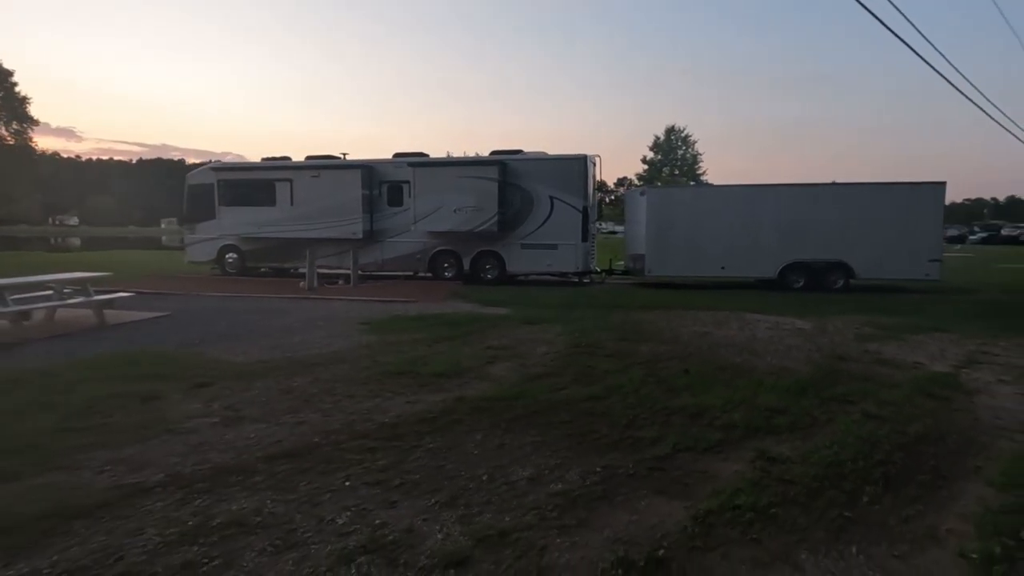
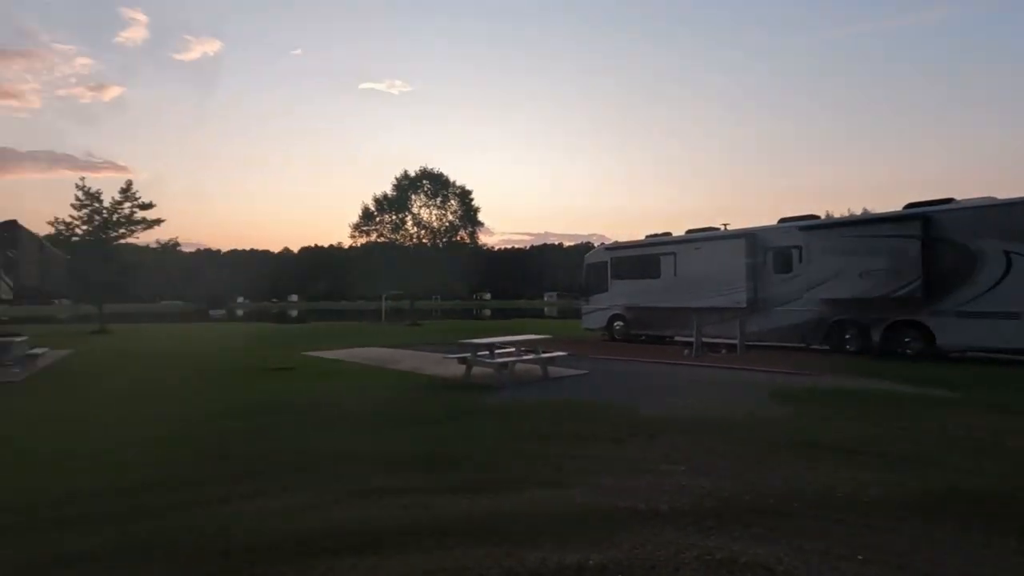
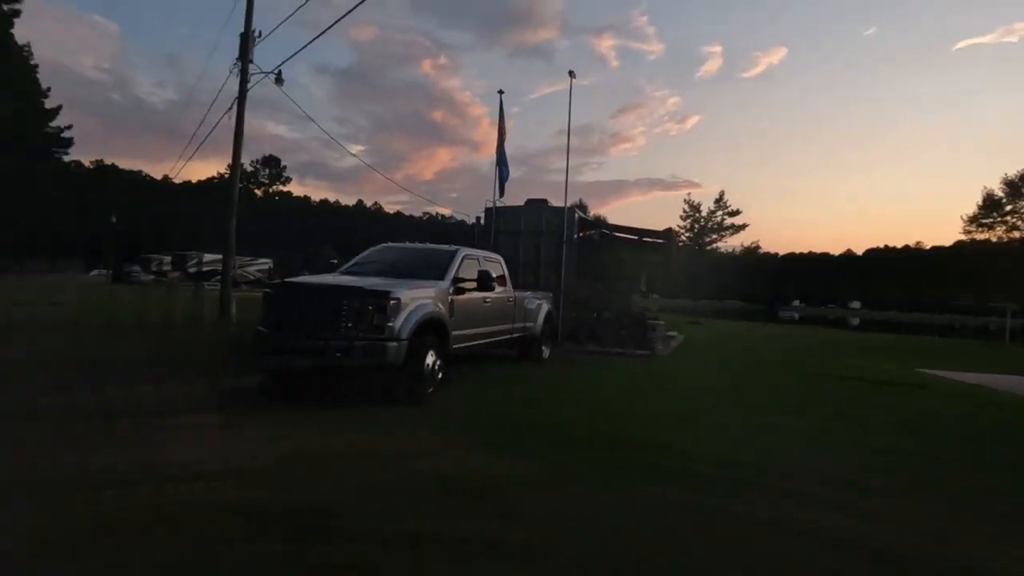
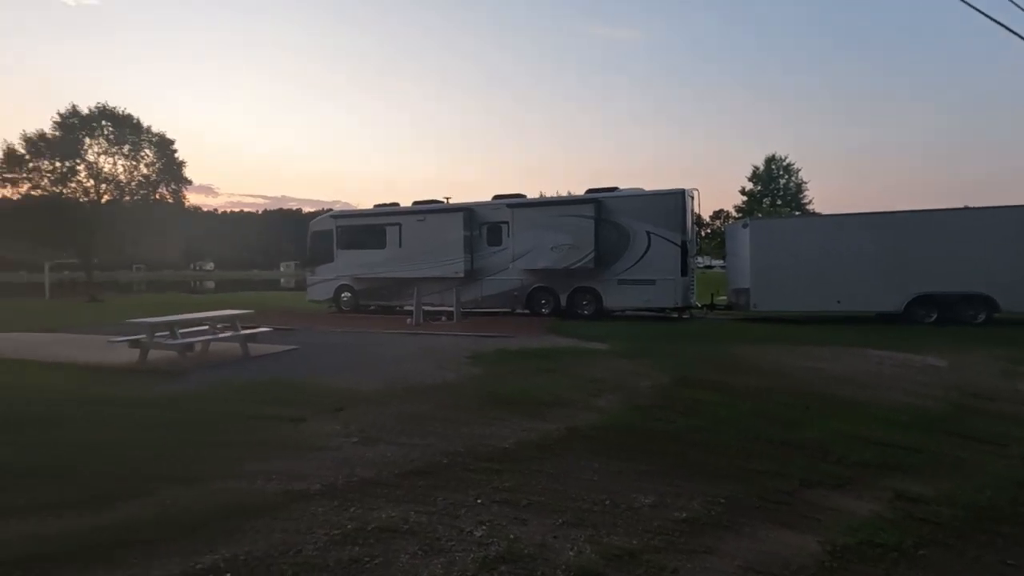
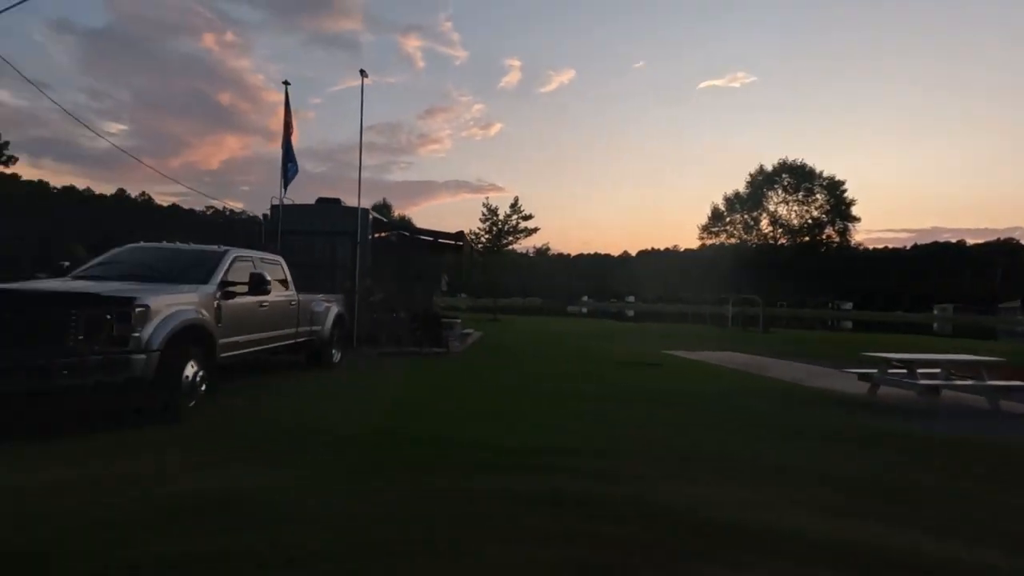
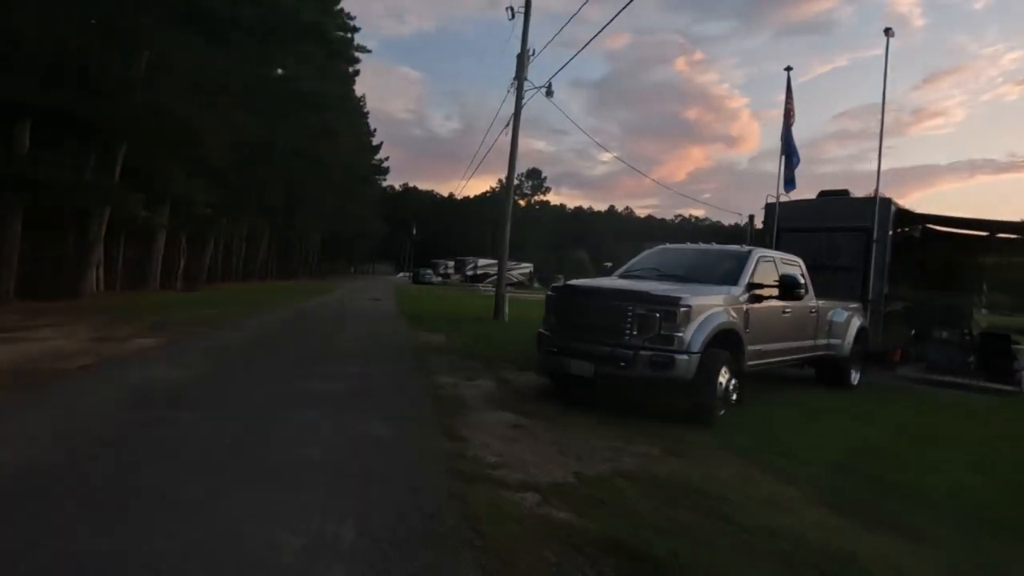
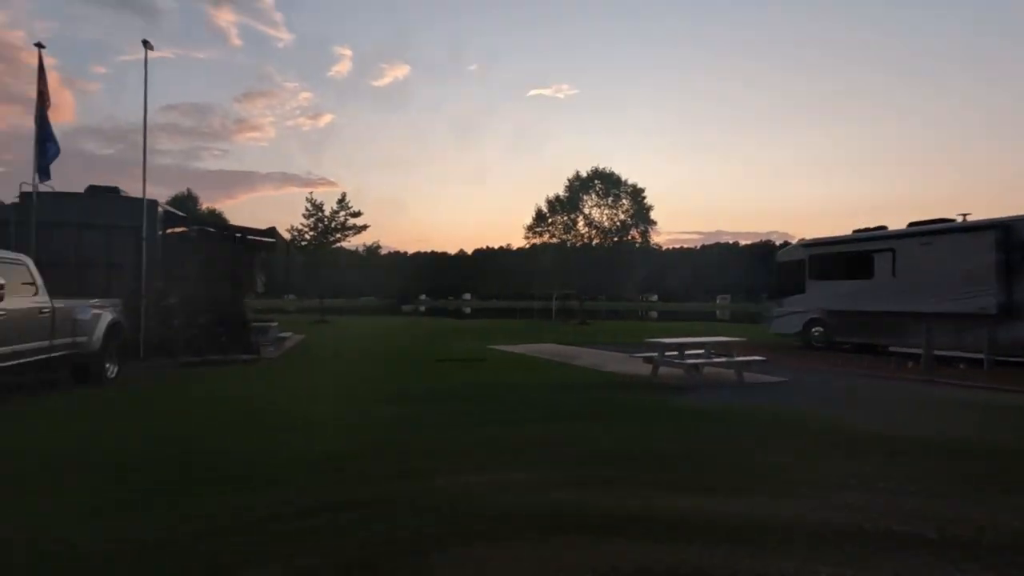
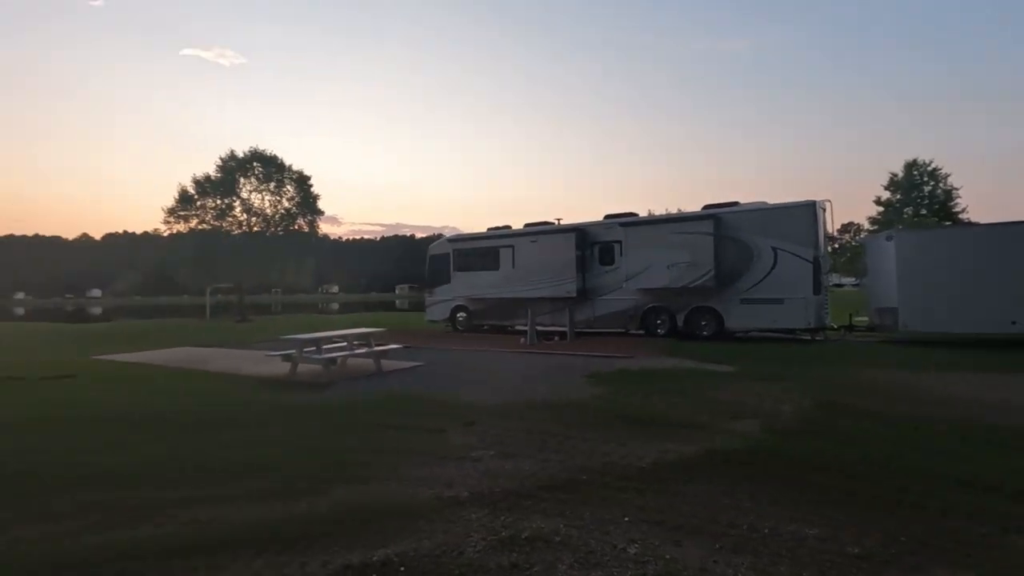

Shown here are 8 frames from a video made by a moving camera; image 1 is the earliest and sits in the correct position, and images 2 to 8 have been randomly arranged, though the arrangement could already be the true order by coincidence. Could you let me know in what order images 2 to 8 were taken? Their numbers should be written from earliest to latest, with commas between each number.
4, 8, 2, 7, 5, 3, 6
